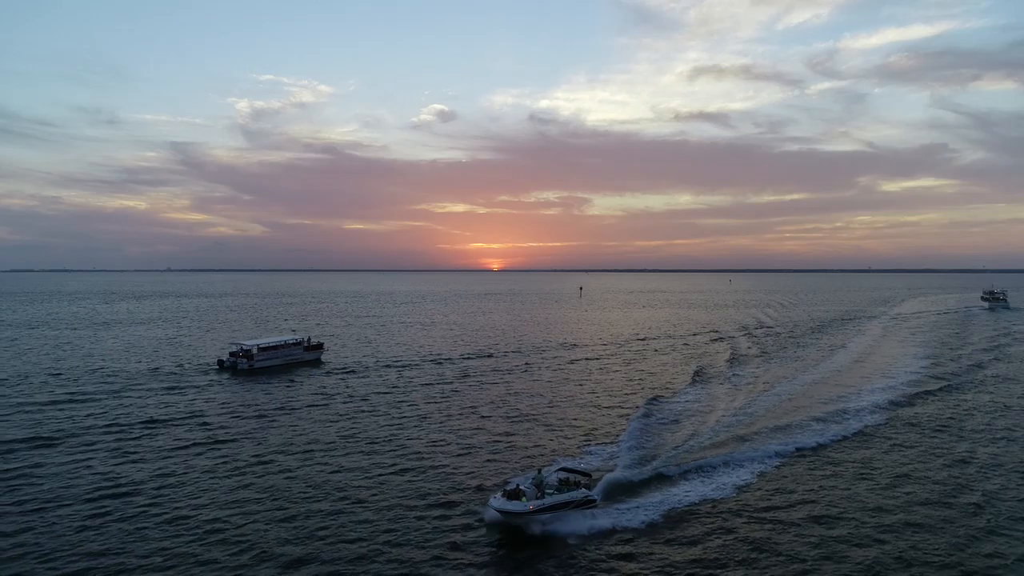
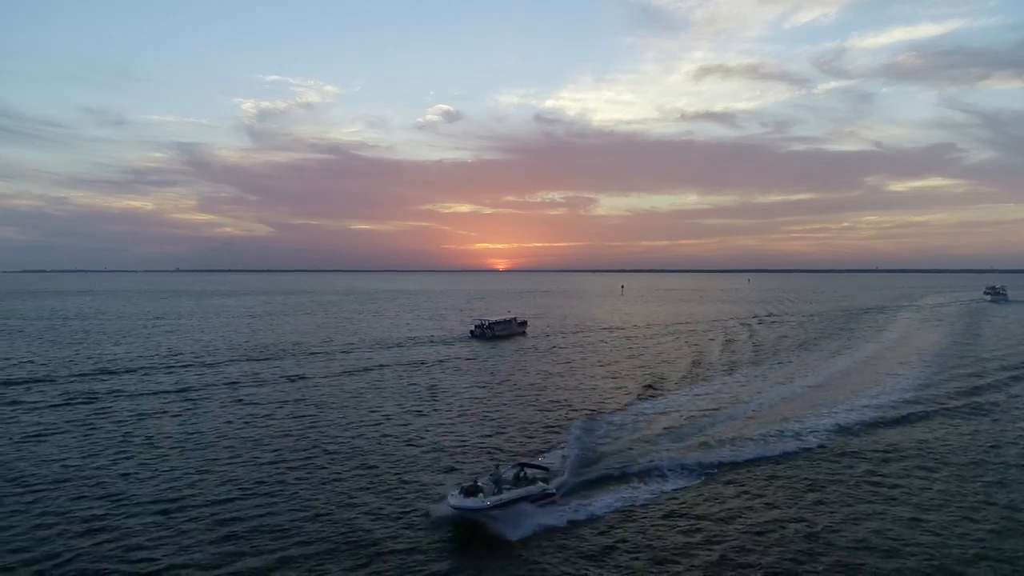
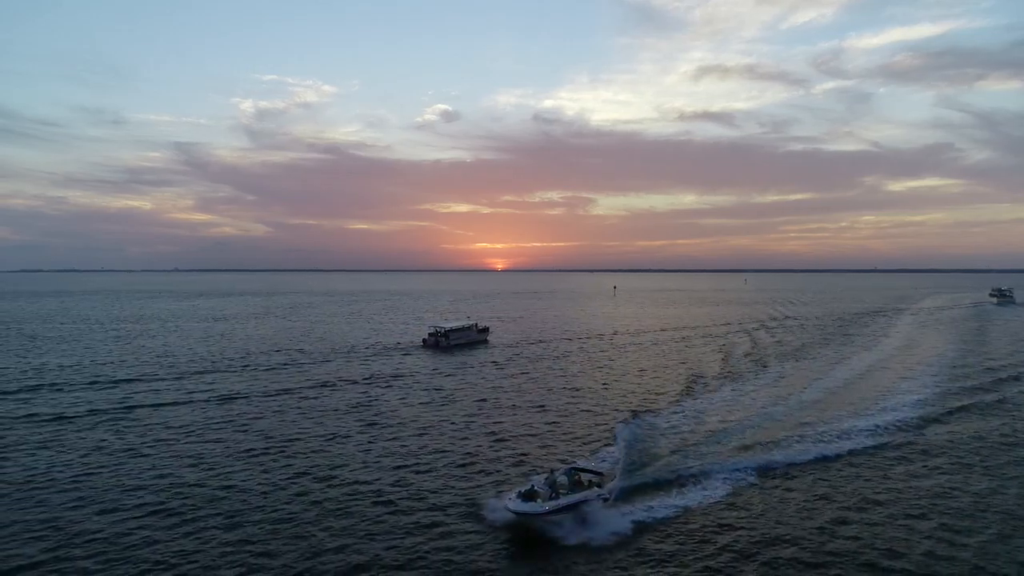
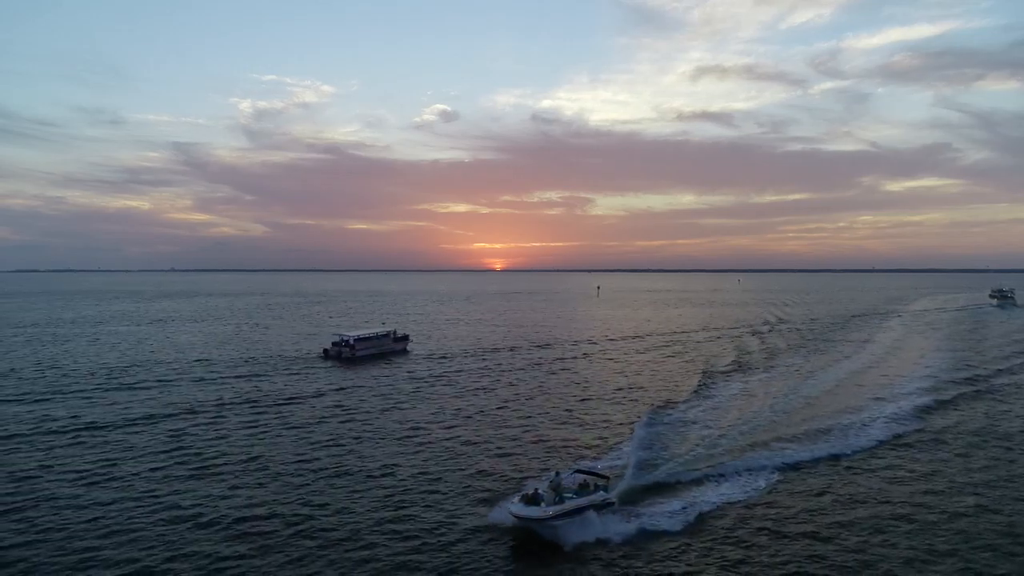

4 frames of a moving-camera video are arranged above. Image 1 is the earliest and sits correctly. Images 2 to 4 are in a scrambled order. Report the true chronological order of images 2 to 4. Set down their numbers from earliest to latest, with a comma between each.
4, 3, 2
